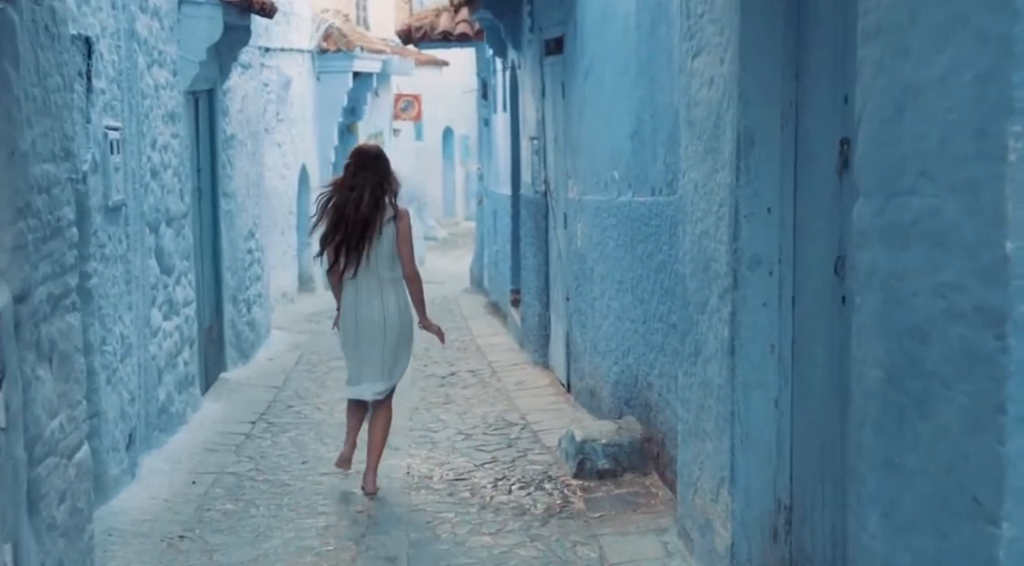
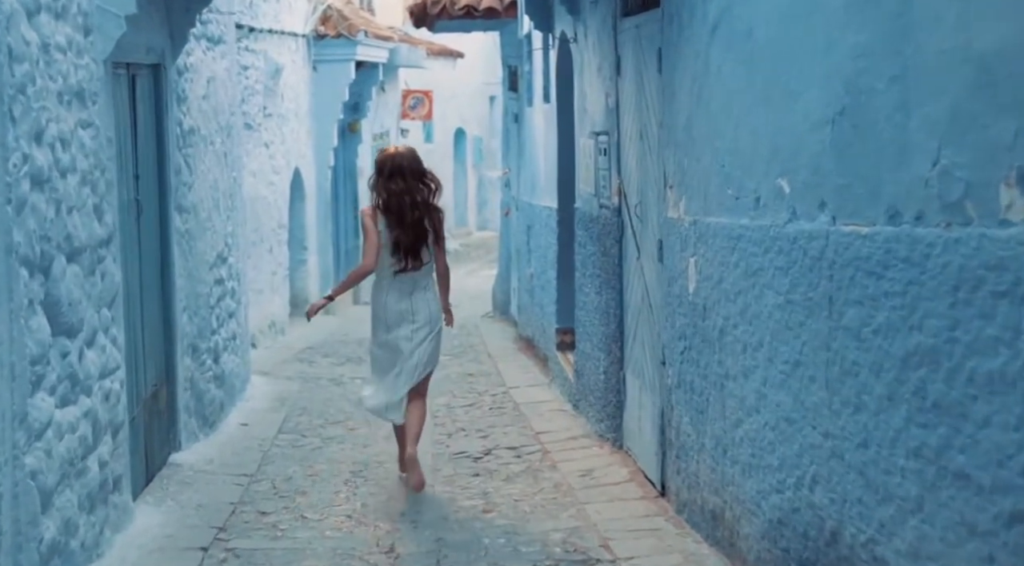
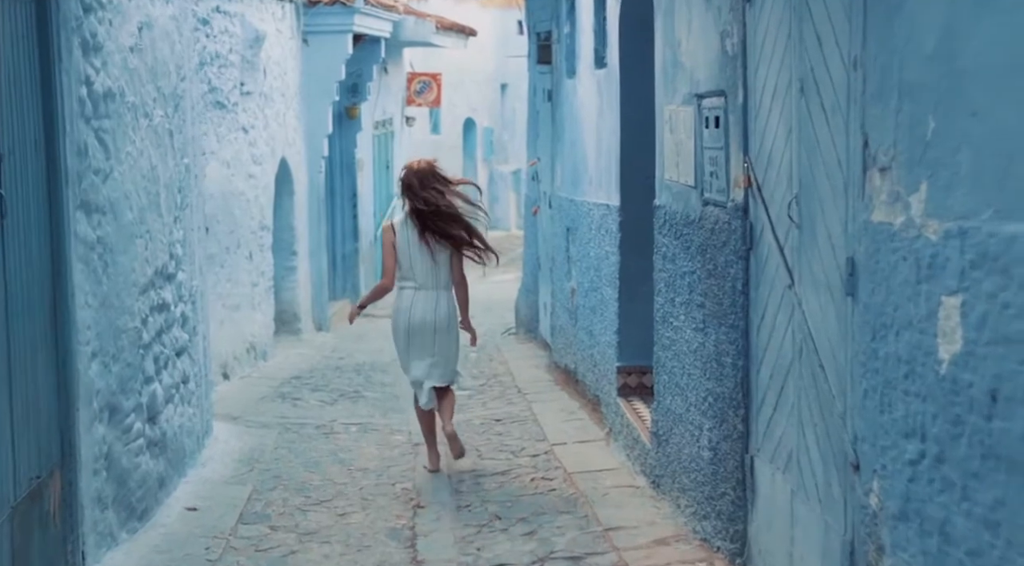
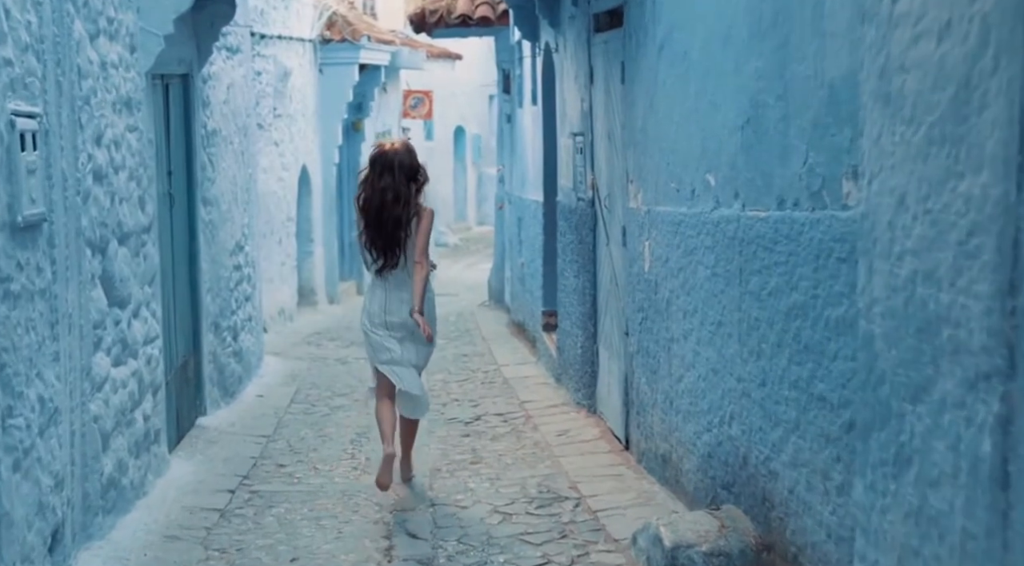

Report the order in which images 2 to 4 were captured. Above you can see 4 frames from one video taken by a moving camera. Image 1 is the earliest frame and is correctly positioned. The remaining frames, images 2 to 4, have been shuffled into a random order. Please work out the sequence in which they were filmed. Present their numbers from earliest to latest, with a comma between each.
4, 2, 3
